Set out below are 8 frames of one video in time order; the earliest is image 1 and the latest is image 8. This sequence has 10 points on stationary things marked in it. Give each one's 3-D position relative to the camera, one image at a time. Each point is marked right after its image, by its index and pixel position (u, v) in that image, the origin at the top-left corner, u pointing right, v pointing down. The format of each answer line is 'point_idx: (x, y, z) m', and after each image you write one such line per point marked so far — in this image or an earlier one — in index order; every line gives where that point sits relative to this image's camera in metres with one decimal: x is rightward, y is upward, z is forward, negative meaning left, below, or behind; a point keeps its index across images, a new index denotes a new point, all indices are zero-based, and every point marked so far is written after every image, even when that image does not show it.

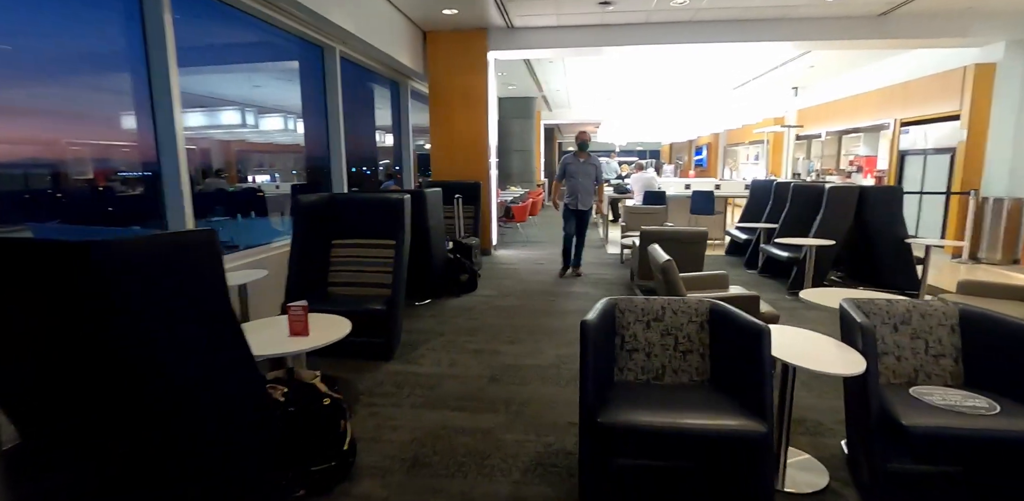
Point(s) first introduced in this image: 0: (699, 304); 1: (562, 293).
0: (+0.8, -0.2, +2.3) m
1: (+0.5, -0.4, +5.3) m
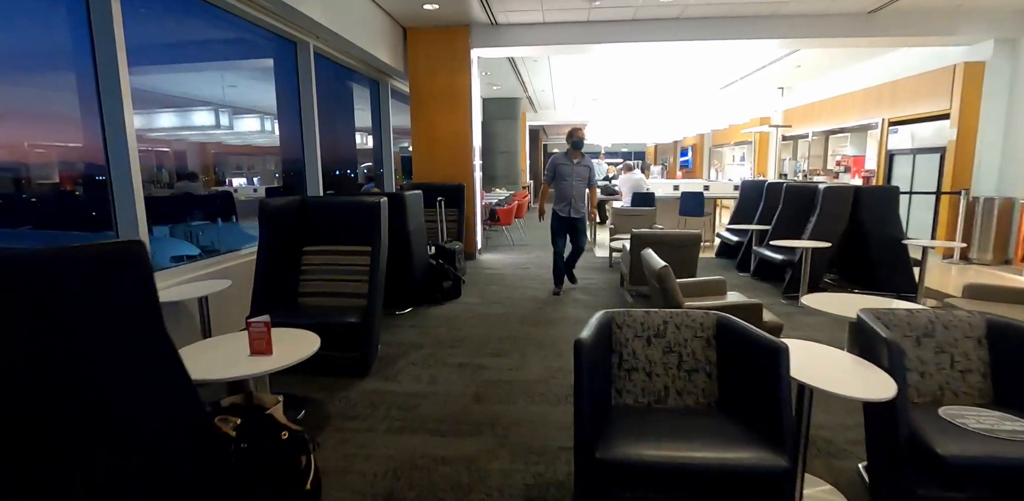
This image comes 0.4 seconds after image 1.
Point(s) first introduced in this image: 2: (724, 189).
0: (+0.8, -0.3, +2.0) m
1: (+0.4, -0.5, +5.0) m
2: (+3.6, +1.0, +8.4) m
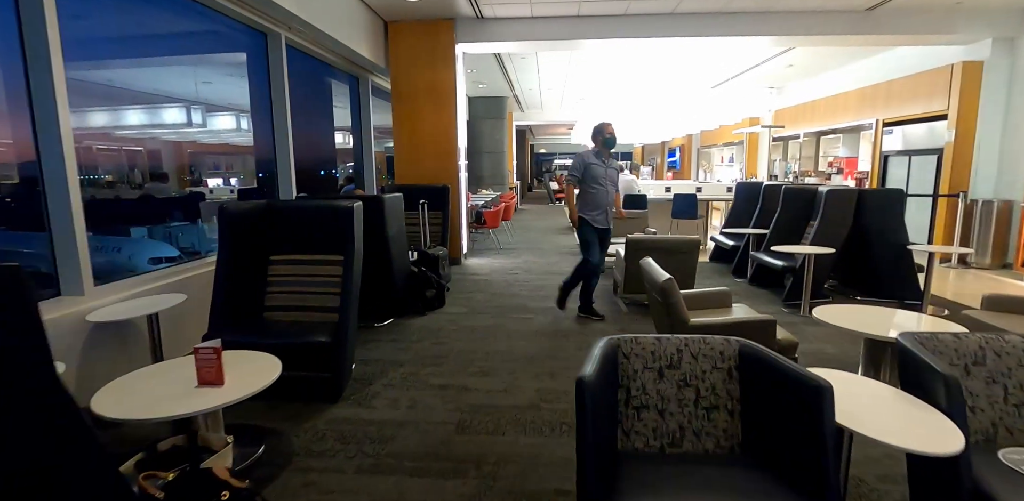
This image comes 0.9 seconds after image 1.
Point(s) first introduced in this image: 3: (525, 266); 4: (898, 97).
0: (+0.7, -0.3, +1.8) m
1: (+0.3, -0.5, +4.7) m
2: (+3.4, +1.0, +8.2) m
3: (+0.2, -0.2, +6.9) m
4: (+5.8, +2.3, +7.6) m
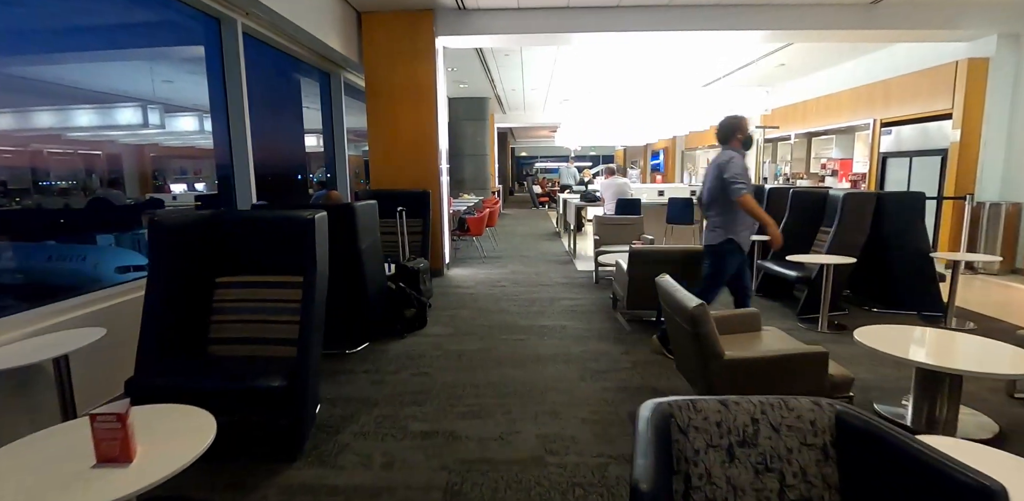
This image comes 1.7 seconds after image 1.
0: (+0.8, -0.4, +1.3) m
1: (+0.2, -0.6, +4.2) m
2: (+3.1, +0.9, +7.8) m
3: (0.0, -0.3, +6.4) m
4: (+5.6, +2.2, +7.3) m
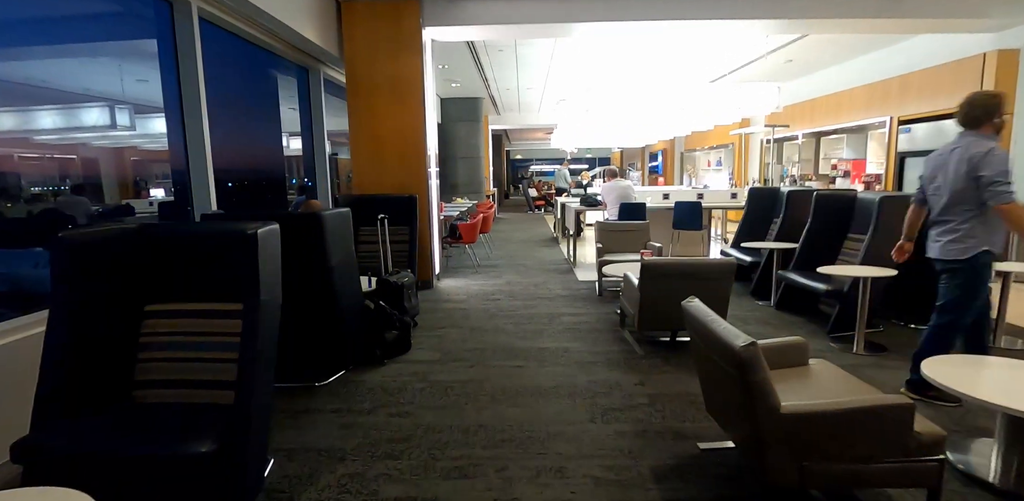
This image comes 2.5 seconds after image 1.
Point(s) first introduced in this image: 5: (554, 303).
0: (+0.8, -0.5, +0.8) m
1: (+0.2, -0.7, +3.7) m
2: (+3.0, +0.8, +7.4) m
3: (0.0, -0.4, +5.9) m
4: (+5.5, +2.2, +6.9) m
5: (+0.4, -0.5, +5.1) m
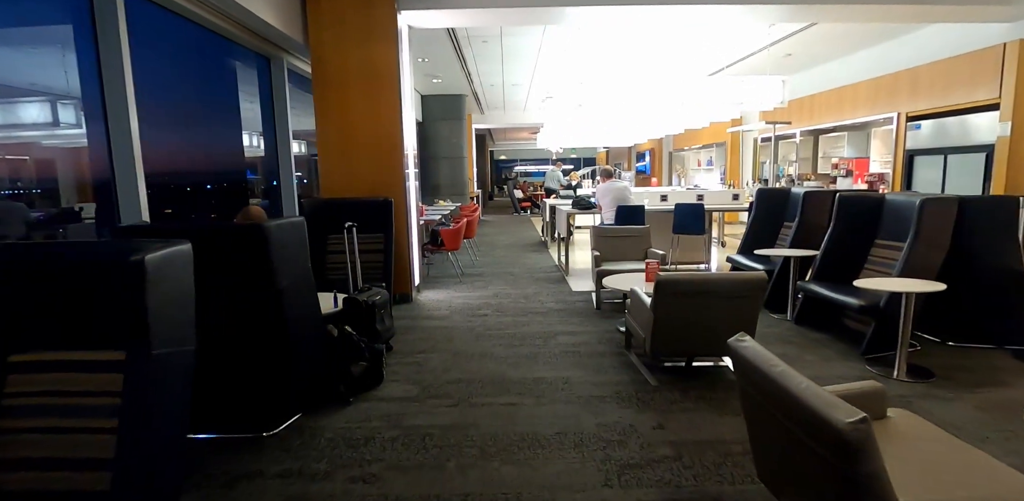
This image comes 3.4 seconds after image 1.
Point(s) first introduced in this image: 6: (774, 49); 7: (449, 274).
0: (+0.8, -0.6, +0.2) m
1: (+0.1, -0.8, +3.2) m
2: (+2.9, +0.7, +6.9) m
3: (-0.2, -0.5, +5.3) m
4: (+5.3, +2.1, +6.5) m
5: (+0.3, -0.6, +4.5) m
6: (+3.7, +2.9, +7.2) m
7: (-0.8, -0.3, +6.6) m
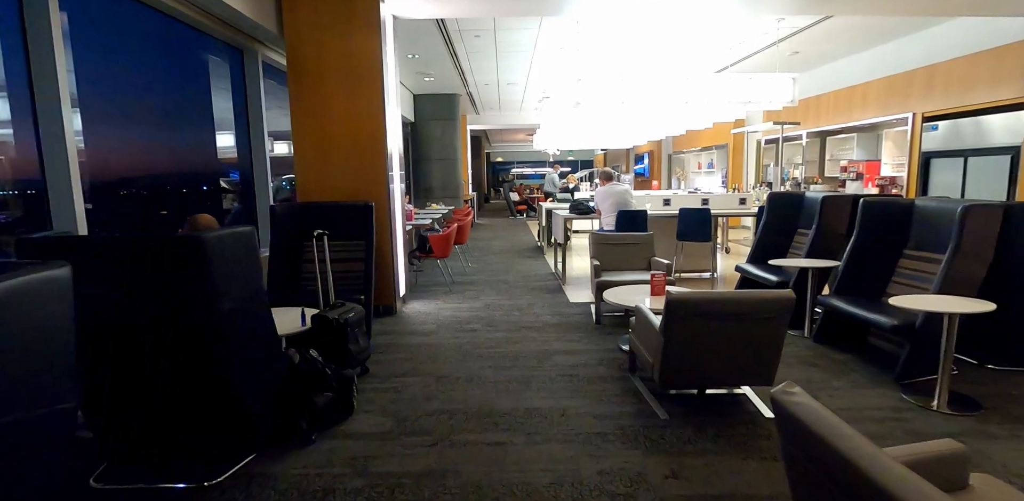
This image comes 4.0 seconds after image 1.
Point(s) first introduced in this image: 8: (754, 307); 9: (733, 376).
0: (+0.8, -0.6, -0.2) m
1: (0.0, -0.9, +2.8) m
2: (+2.8, +0.6, +6.5) m
3: (-0.2, -0.6, +4.9) m
4: (+5.2, +2.0, +6.1) m
5: (+0.2, -0.7, +4.2) m
6: (+3.7, +2.8, +6.8) m
7: (-0.9, -0.4, +6.2) m
8: (+1.2, -0.3, +2.5) m
9: (+1.2, -0.7, +2.7) m
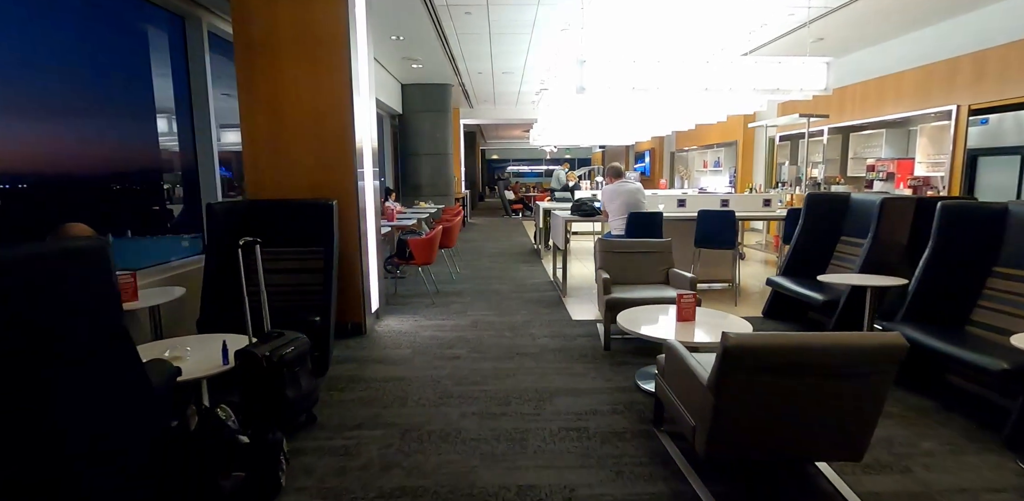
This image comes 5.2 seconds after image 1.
0: (+0.7, -0.7, -0.9) m
1: (0.0, -1.0, +2.0) m
2: (+2.7, +0.5, +5.8) m
3: (-0.3, -0.7, +4.1) m
4: (+5.2, +1.9, +5.4) m
5: (+0.2, -0.8, +3.4) m
6: (+3.6, +2.7, +6.1) m
7: (-1.0, -0.5, +5.4) m
8: (+1.2, -0.4, +1.7) m
9: (+1.1, -0.8, +1.9) m
